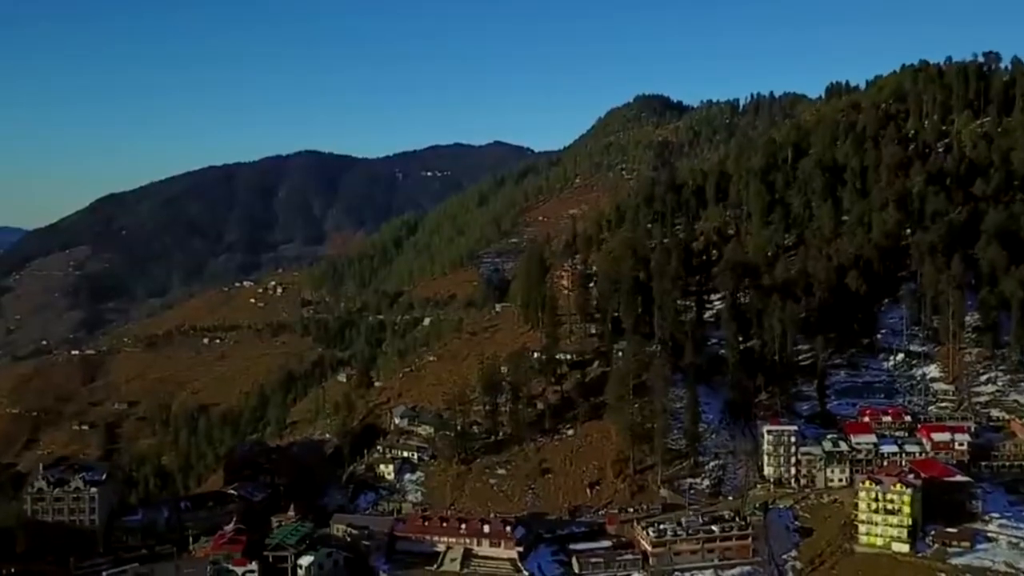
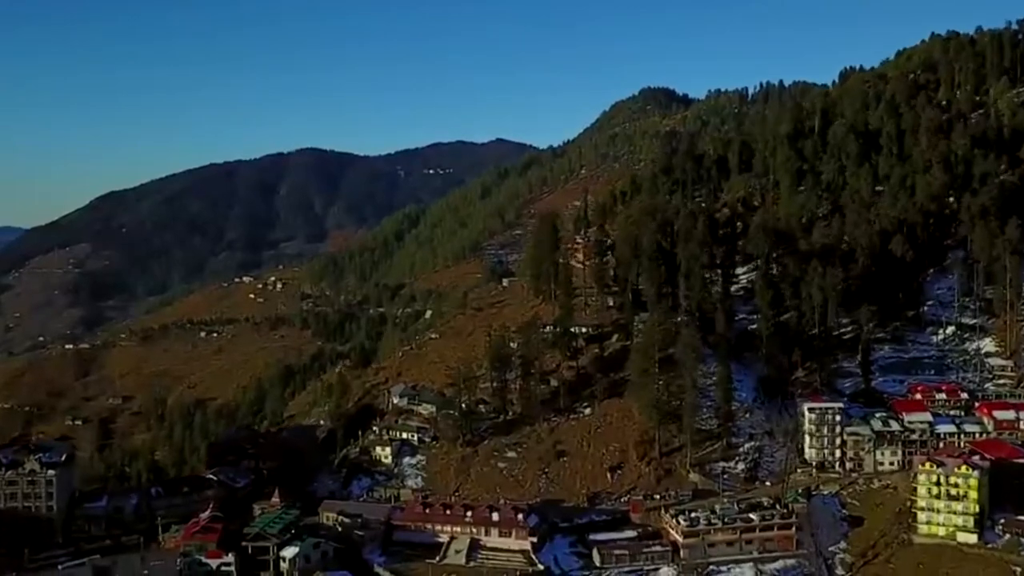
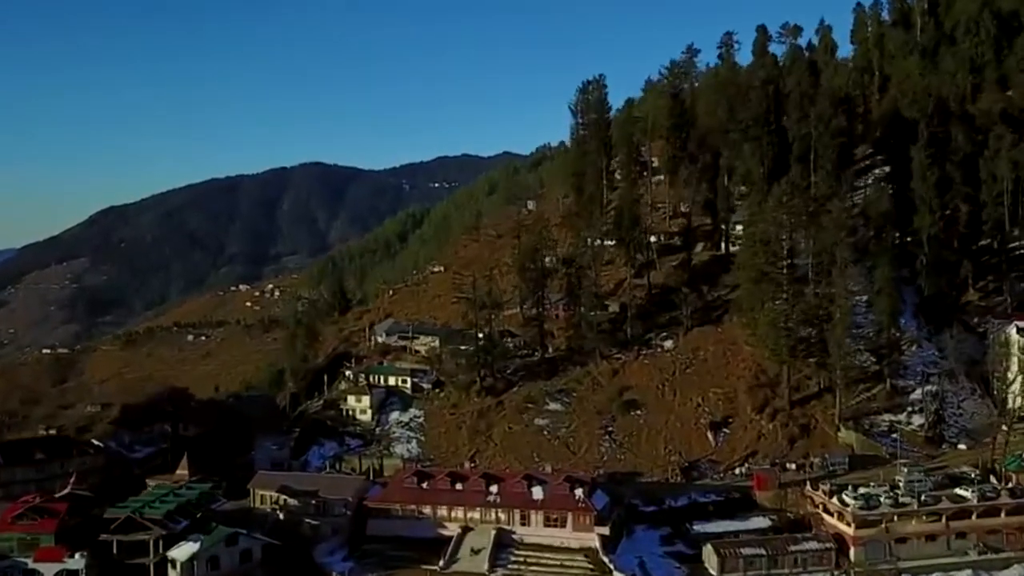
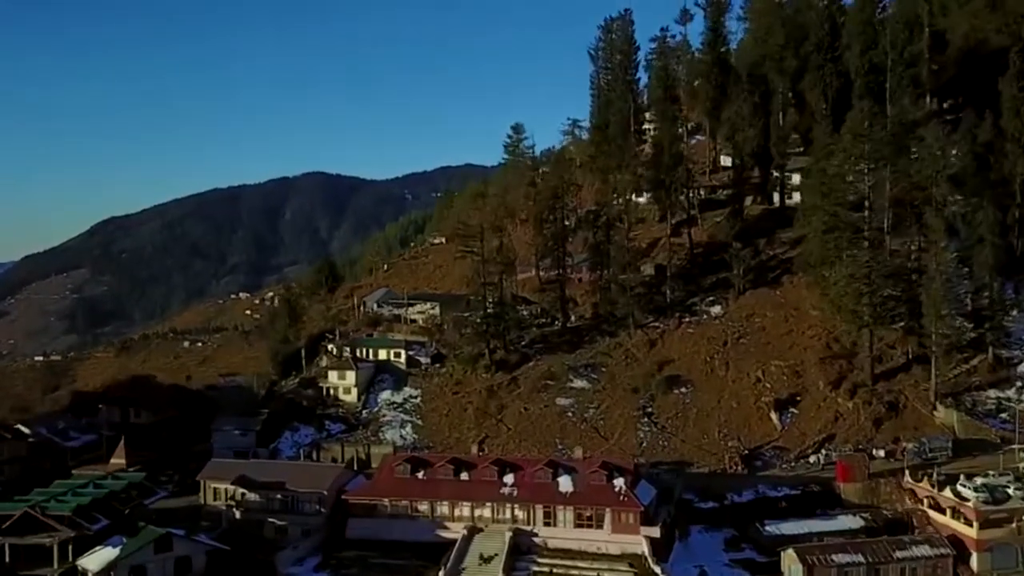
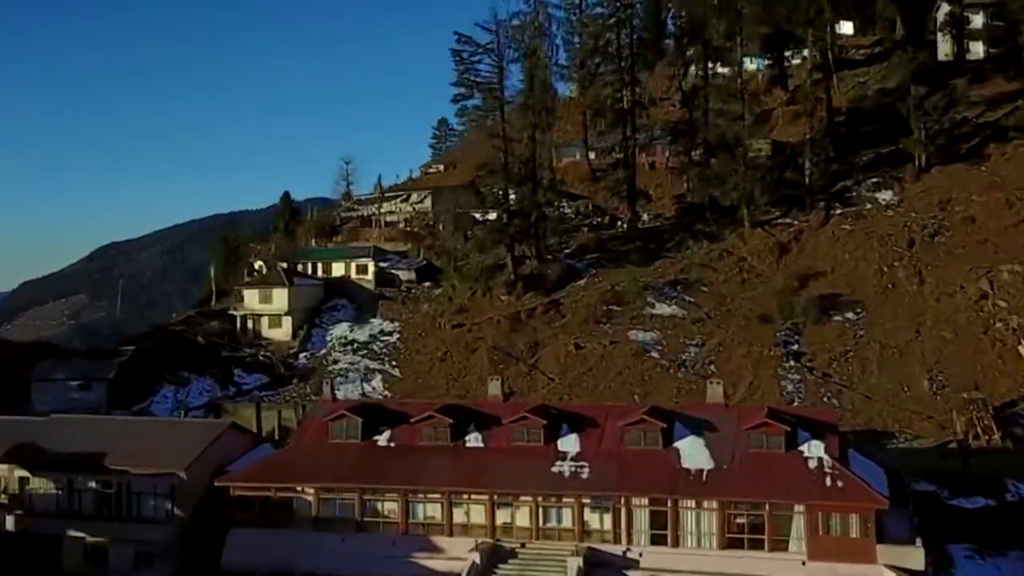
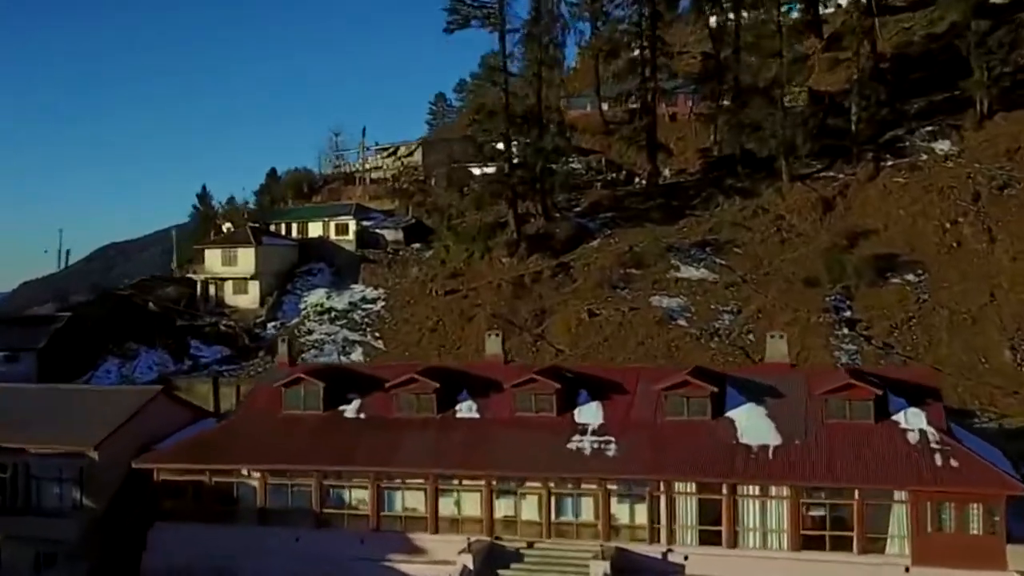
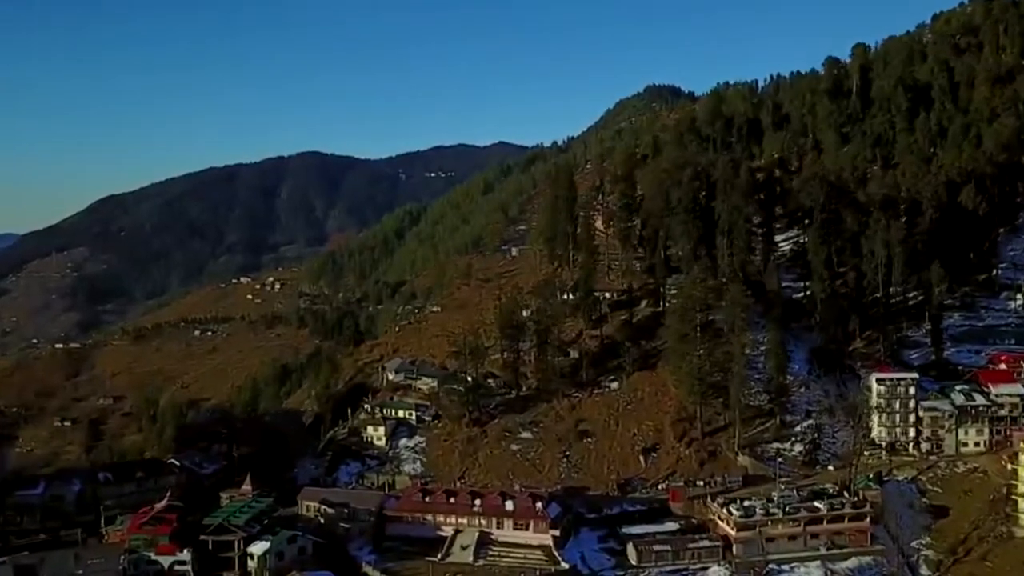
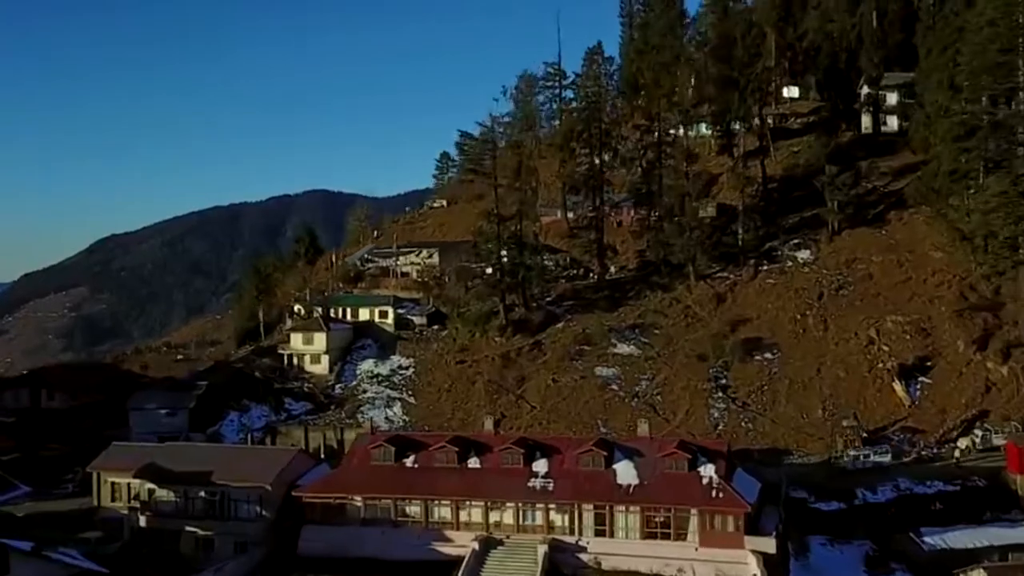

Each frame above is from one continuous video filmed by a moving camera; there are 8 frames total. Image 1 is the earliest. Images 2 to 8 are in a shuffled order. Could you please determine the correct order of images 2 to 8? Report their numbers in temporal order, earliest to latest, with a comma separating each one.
2, 7, 3, 4, 8, 5, 6
